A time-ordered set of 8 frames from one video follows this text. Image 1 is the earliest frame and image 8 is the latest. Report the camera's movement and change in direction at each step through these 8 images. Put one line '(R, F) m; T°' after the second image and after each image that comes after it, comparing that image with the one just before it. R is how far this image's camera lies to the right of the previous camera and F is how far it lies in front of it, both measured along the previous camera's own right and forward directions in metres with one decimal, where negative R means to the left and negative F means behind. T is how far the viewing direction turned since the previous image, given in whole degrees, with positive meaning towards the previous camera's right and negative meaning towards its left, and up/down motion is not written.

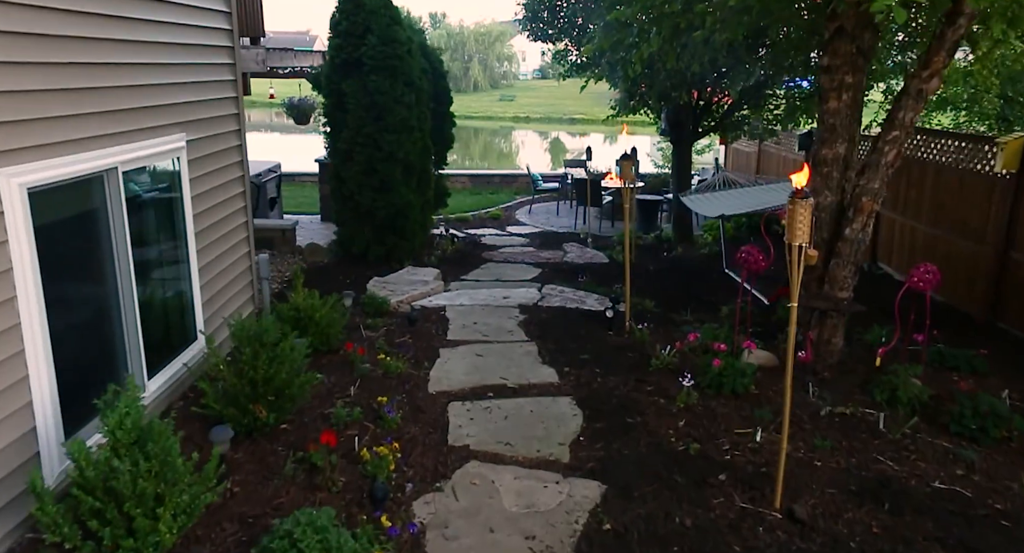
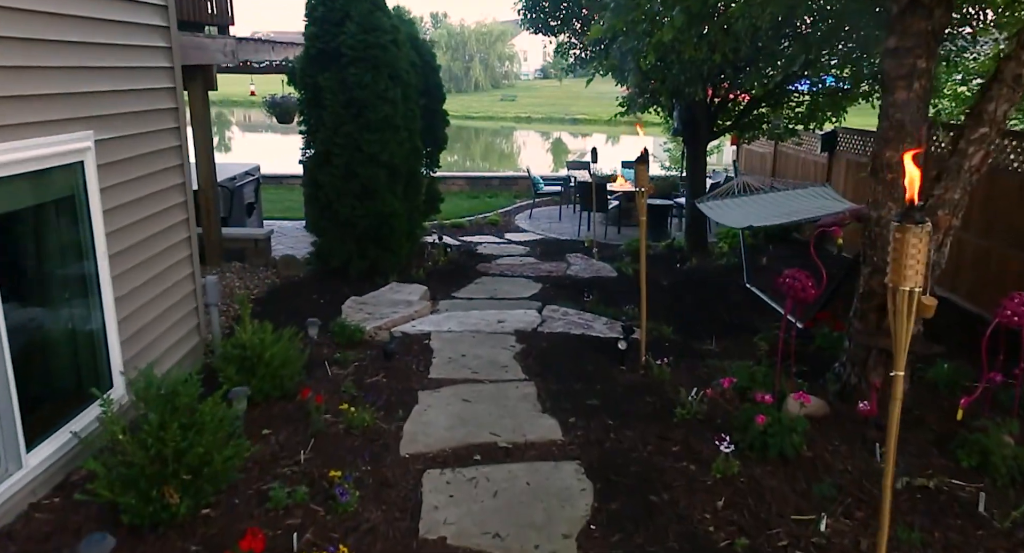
(0.0, +0.7) m; 0°
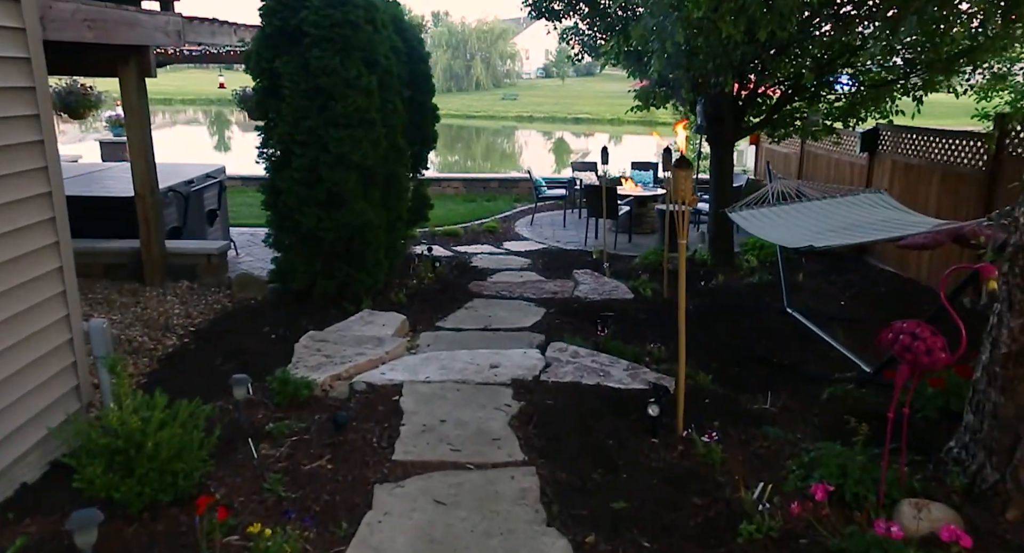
(0.0, +1.0) m; 0°
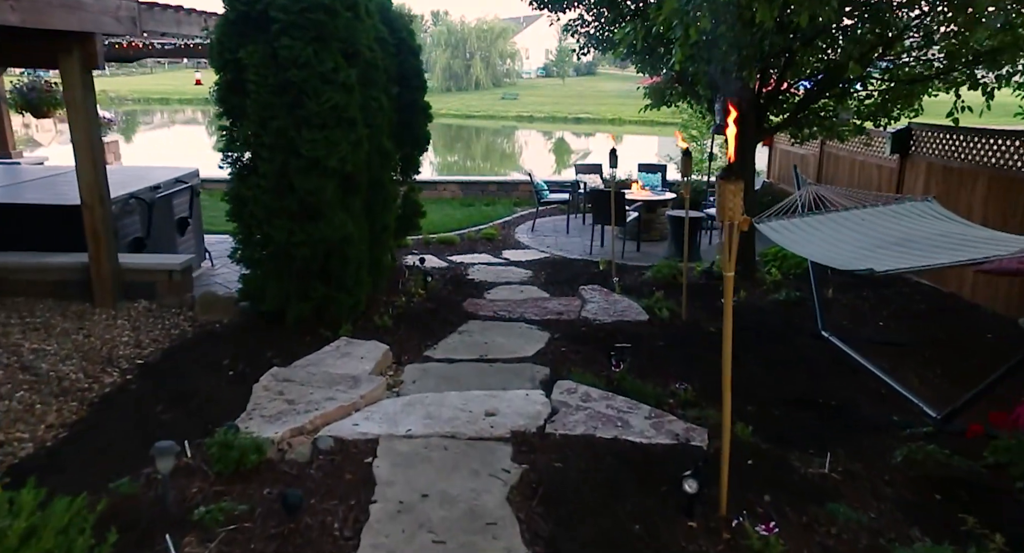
(0.0, +0.6) m; 0°
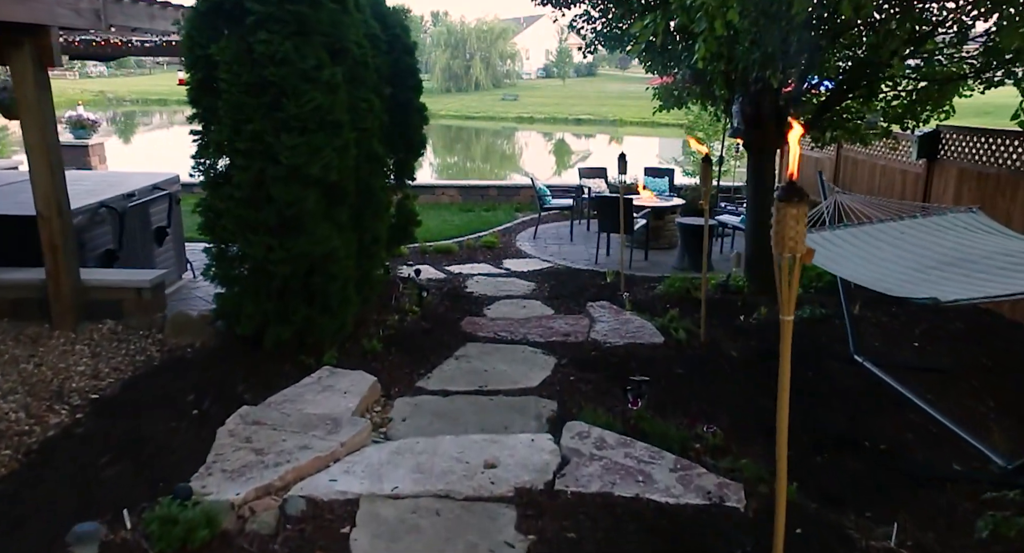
(0.0, +0.4) m; 0°
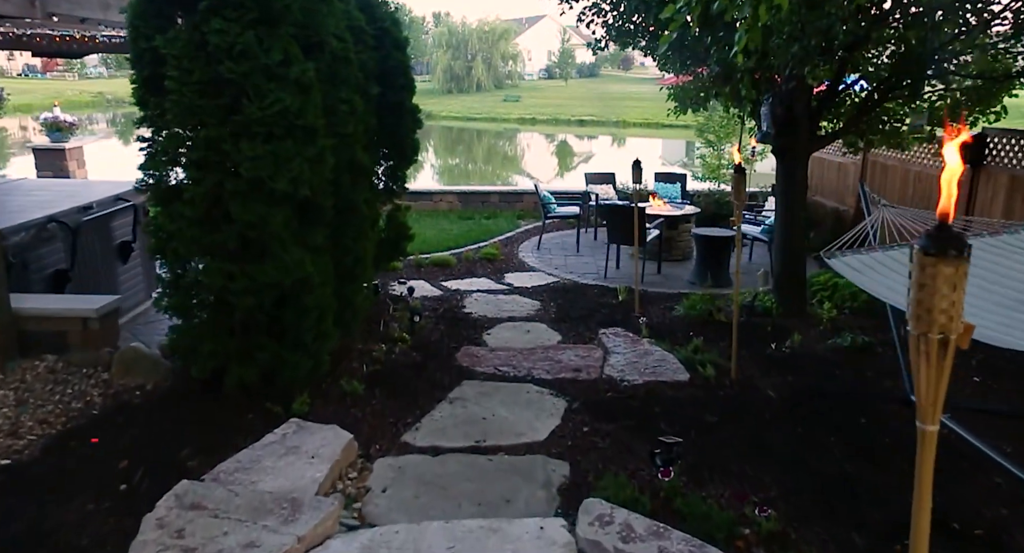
(0.0, +0.6) m; 0°
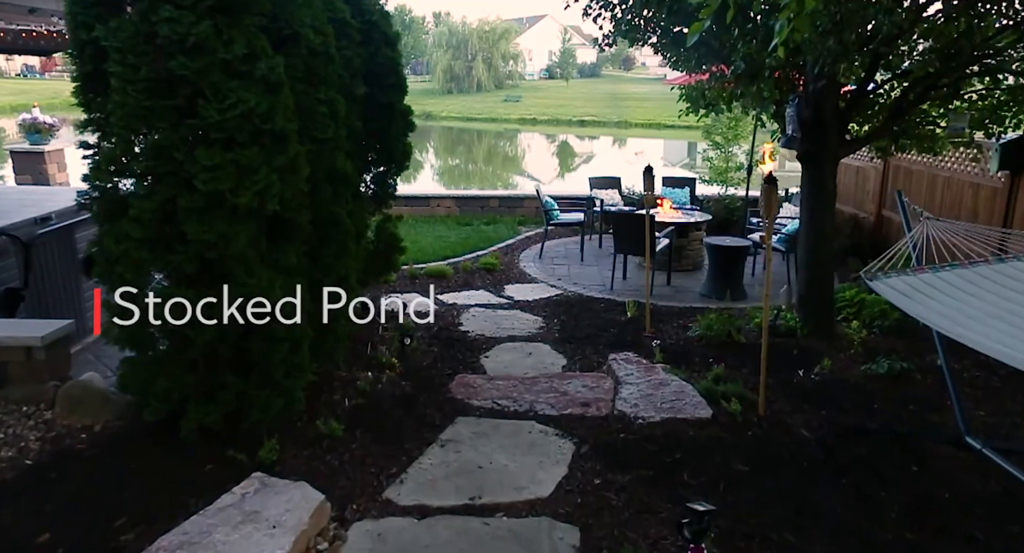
(0.0, +0.4) m; 0°
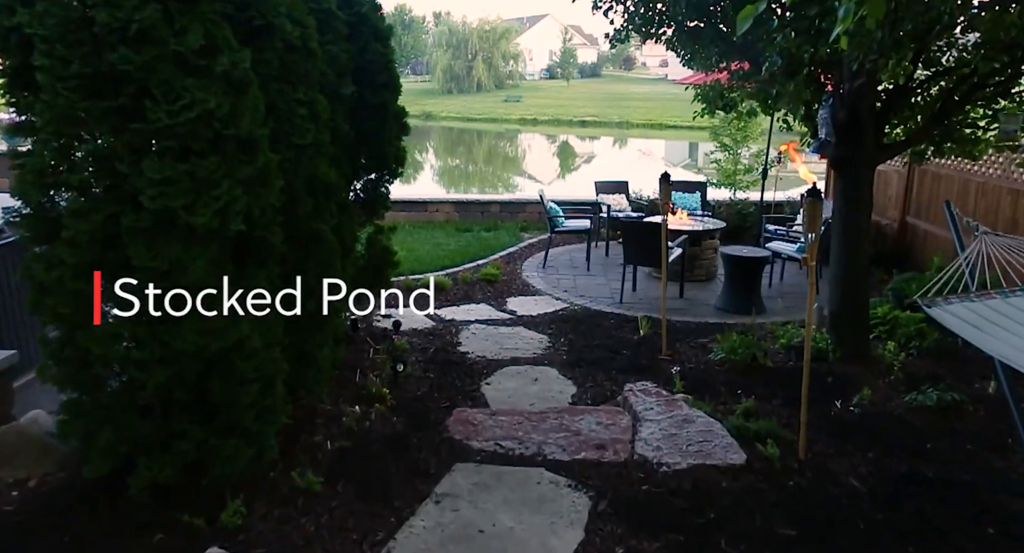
(0.0, +0.4) m; 0°
